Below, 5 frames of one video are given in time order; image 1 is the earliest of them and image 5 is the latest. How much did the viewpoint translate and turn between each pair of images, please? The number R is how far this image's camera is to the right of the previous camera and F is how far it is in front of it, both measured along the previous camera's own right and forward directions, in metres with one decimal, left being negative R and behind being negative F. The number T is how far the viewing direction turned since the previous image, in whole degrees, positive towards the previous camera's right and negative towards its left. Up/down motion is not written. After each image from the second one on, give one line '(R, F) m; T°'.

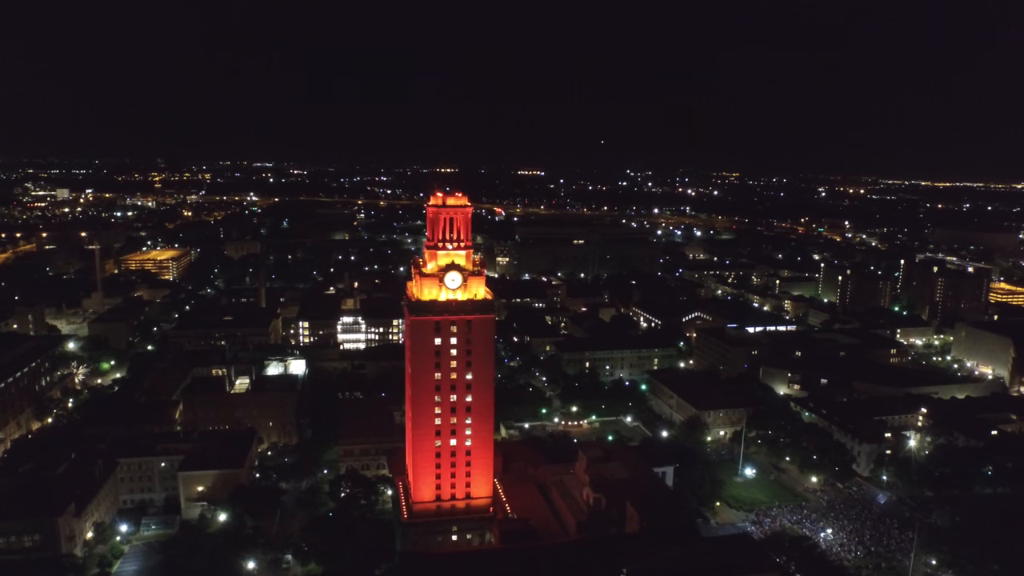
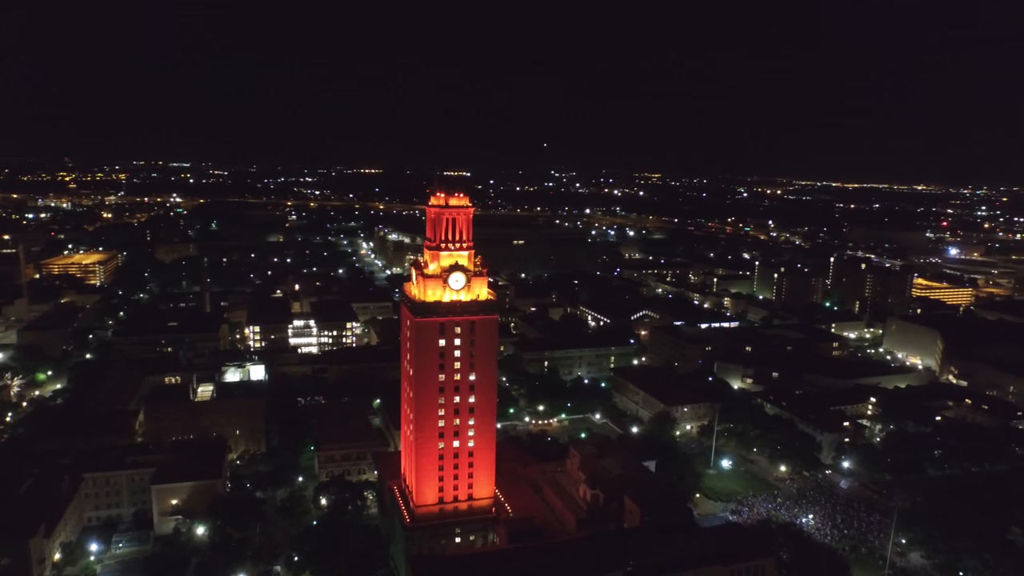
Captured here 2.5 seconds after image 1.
(-3.1, +0.1) m; +6°
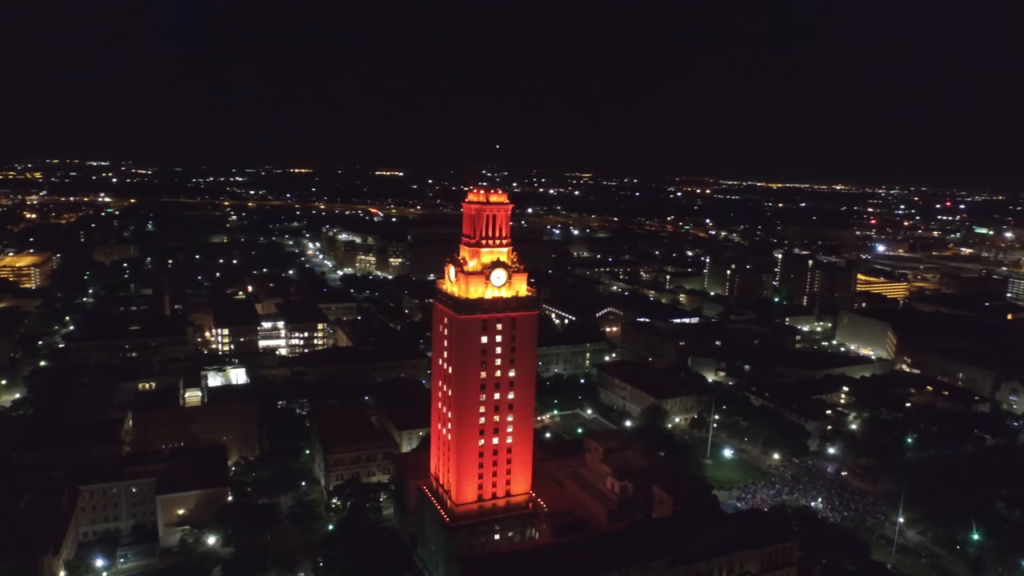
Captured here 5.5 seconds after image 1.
(-4.3, +0.1) m; +6°
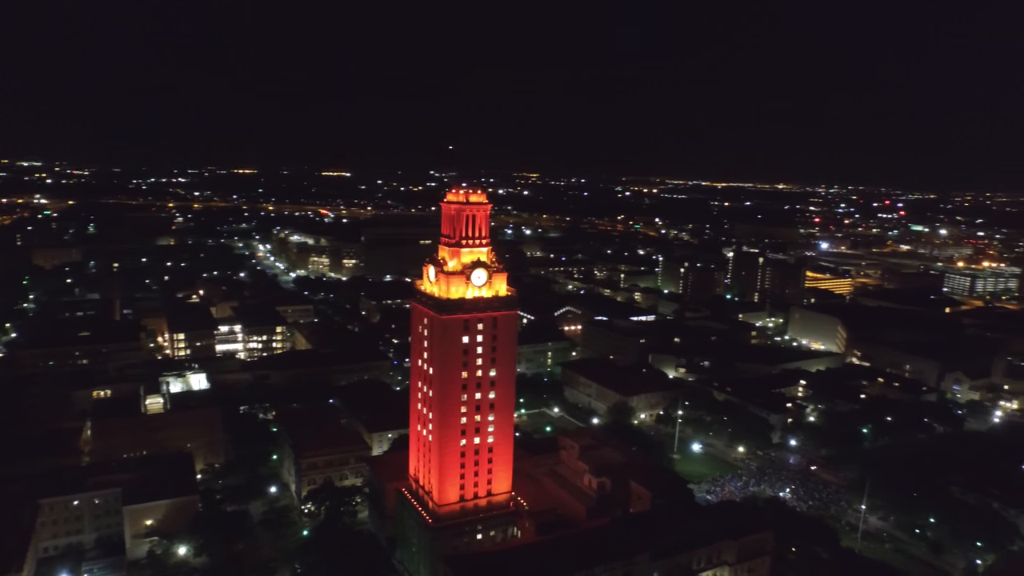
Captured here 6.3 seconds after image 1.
(-1.2, 0.0) m; +4°
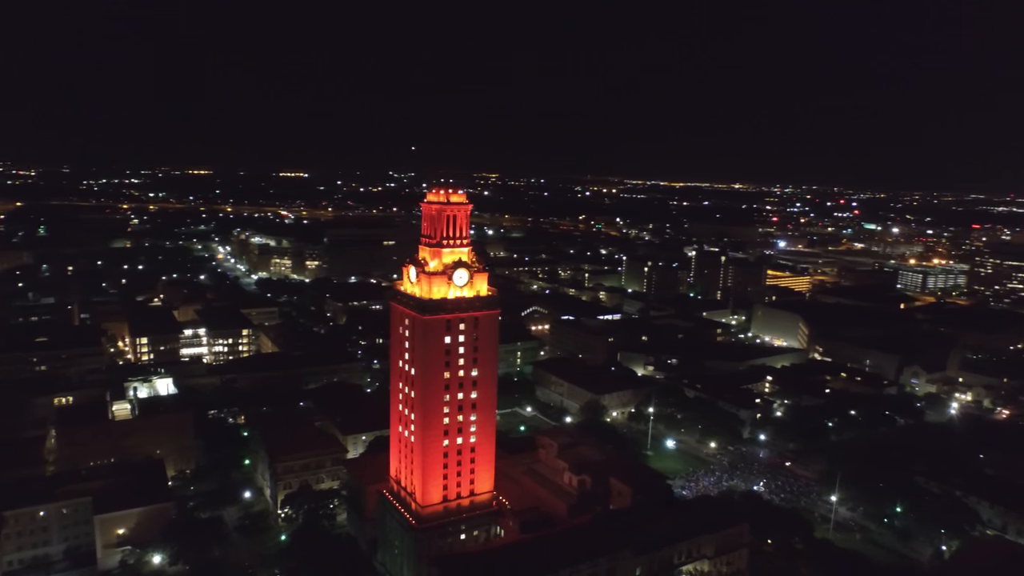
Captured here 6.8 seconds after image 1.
(-0.8, 0.0) m; +3°
